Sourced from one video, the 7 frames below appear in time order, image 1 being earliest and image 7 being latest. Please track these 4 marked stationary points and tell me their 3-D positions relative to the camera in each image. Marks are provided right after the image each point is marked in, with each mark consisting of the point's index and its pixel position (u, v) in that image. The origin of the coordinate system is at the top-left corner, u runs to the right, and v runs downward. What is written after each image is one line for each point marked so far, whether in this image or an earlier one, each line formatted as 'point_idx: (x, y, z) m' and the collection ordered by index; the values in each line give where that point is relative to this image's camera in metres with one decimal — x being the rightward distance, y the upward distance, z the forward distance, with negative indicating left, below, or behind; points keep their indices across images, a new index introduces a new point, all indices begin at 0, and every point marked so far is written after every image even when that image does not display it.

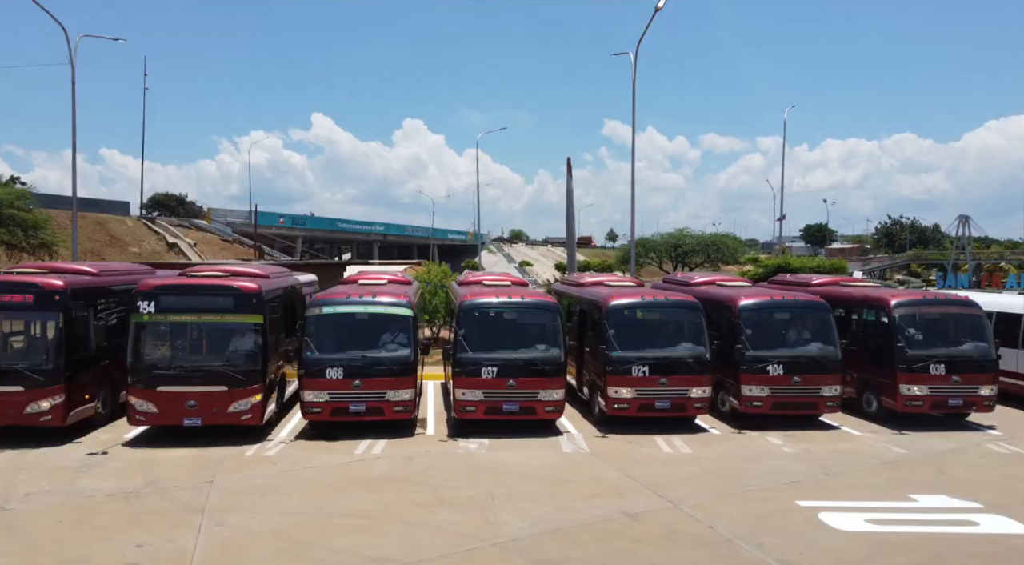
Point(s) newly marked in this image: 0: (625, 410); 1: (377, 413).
0: (+2.0, -2.3, +12.9) m
1: (-2.3, -2.3, +12.4) m
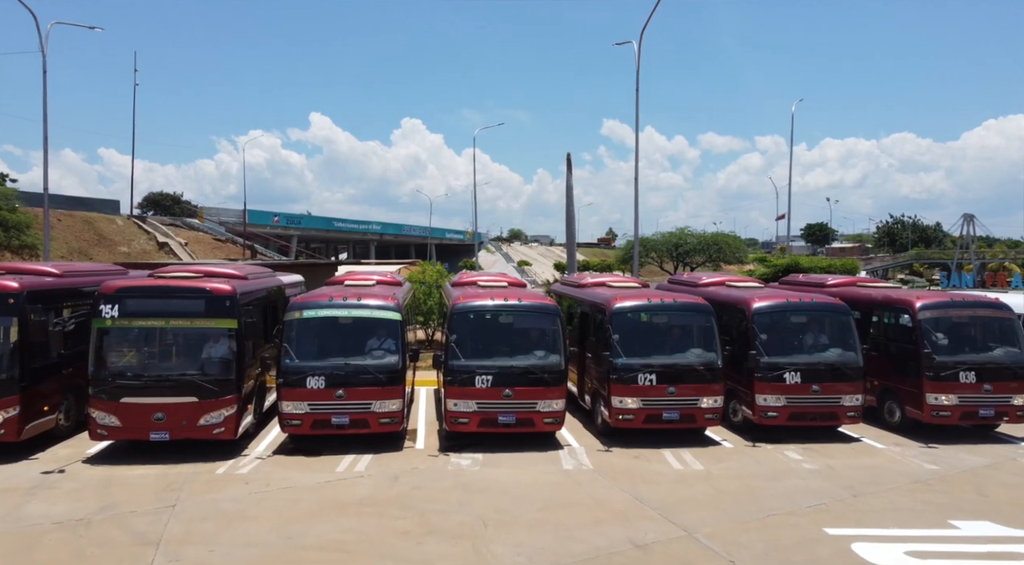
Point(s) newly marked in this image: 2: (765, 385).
0: (+2.0, -2.3, +12.0) m
1: (-2.4, -2.3, +11.4) m
2: (+4.3, -1.8, +12.2) m
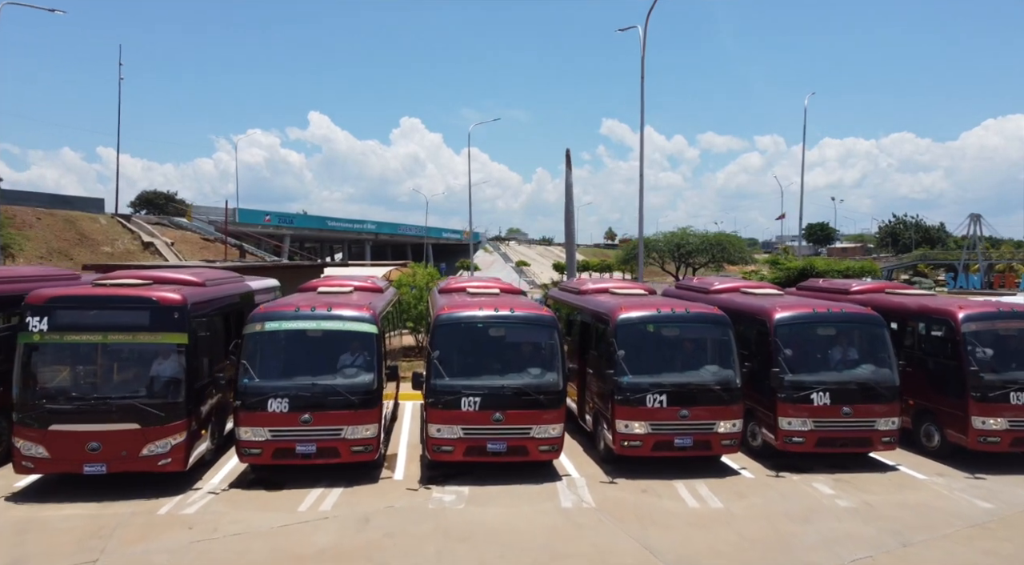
0: (+1.8, -2.5, +10.6) m
1: (-2.5, -2.4, +10.0) m
2: (+4.2, -1.9, +10.8) m
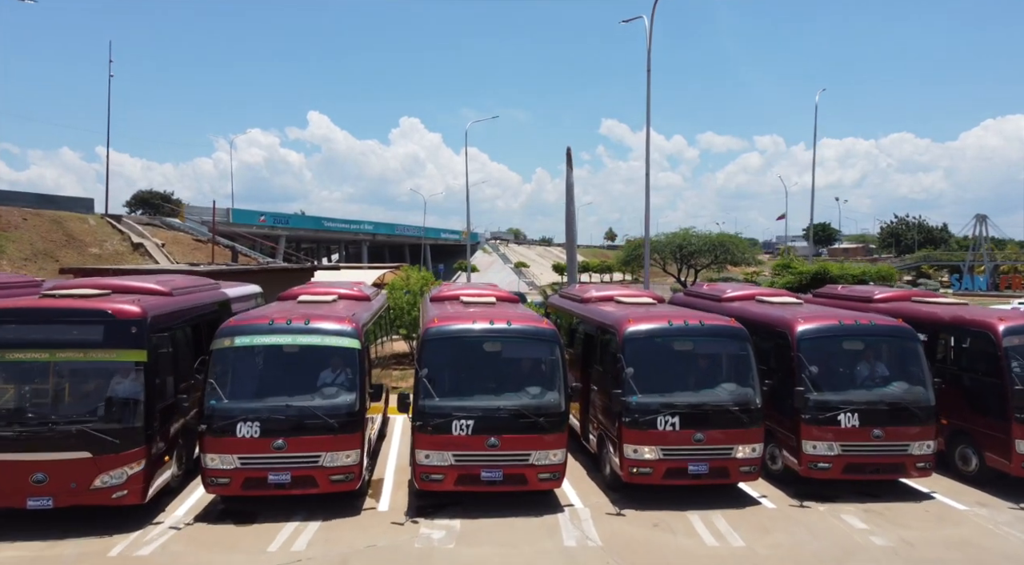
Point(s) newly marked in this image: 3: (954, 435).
0: (+1.8, -2.6, +9.6) m
1: (-2.6, -2.5, +9.0) m
2: (+4.2, -2.0, +9.8) m
3: (+6.7, -2.3, +10.9) m
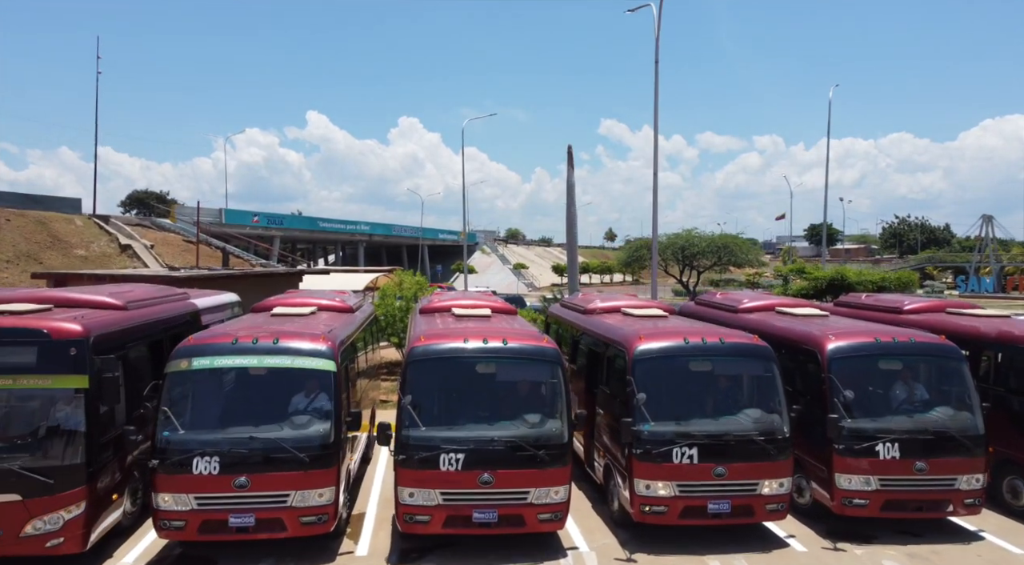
0: (+1.8, -2.8, +8.5) m
1: (-2.6, -2.7, +7.9) m
2: (+4.1, -2.2, +8.7) m
3: (+6.7, -2.5, +9.8) m
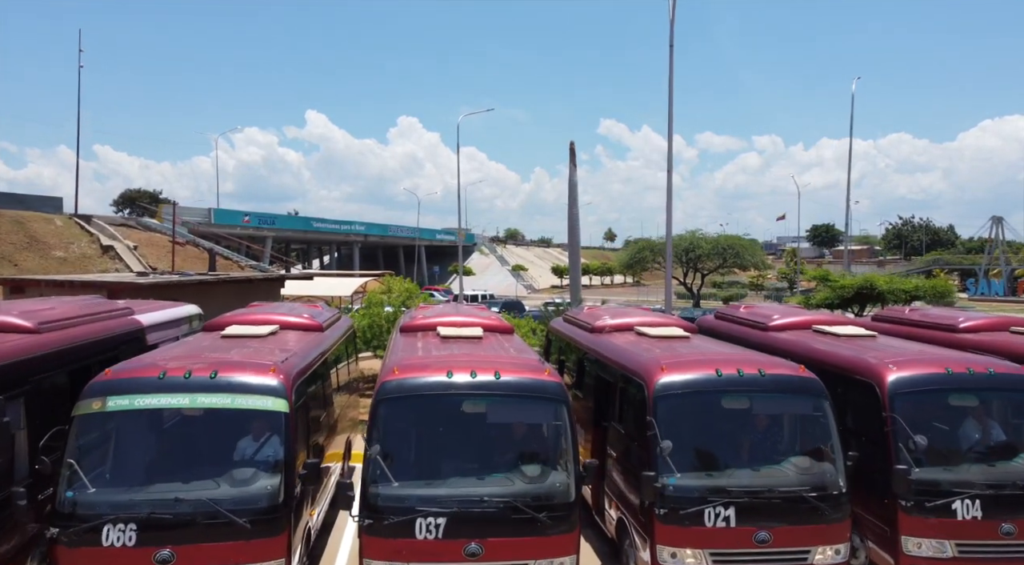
0: (+1.7, -3.0, +6.9) m
1: (-2.7, -2.9, +6.3) m
2: (+4.1, -2.4, +7.1) m
3: (+6.6, -2.7, +8.2) m
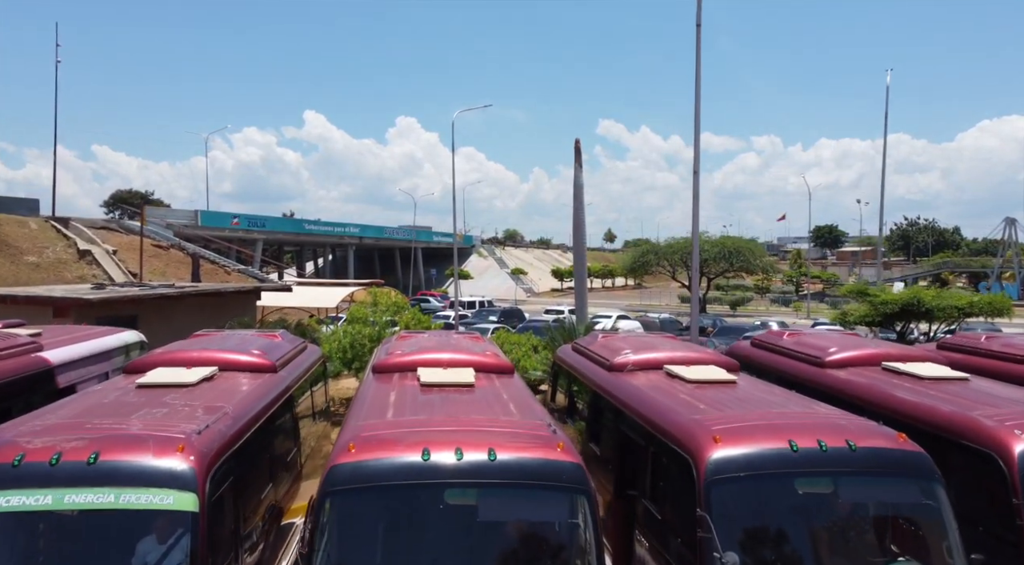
0: (+1.7, -3.3, +4.9) m
1: (-2.7, -3.2, +4.3) m
2: (+4.1, -2.7, +5.1) m
3: (+6.6, -3.0, +6.2) m
